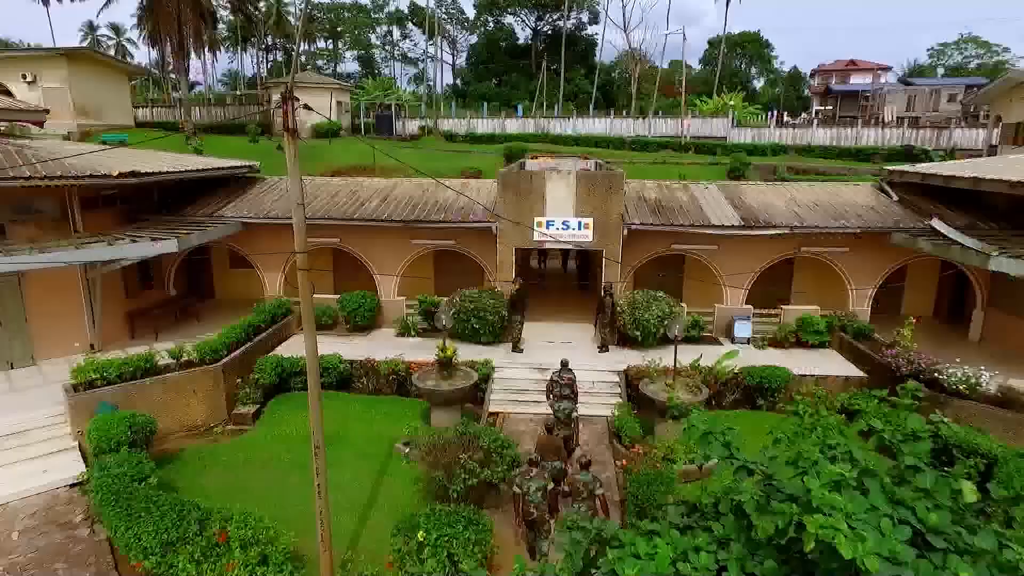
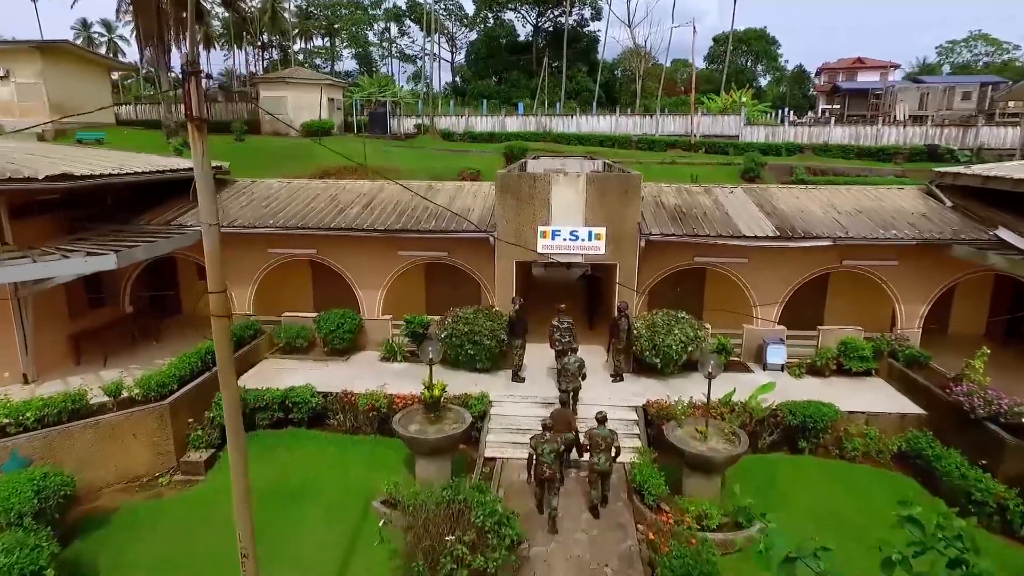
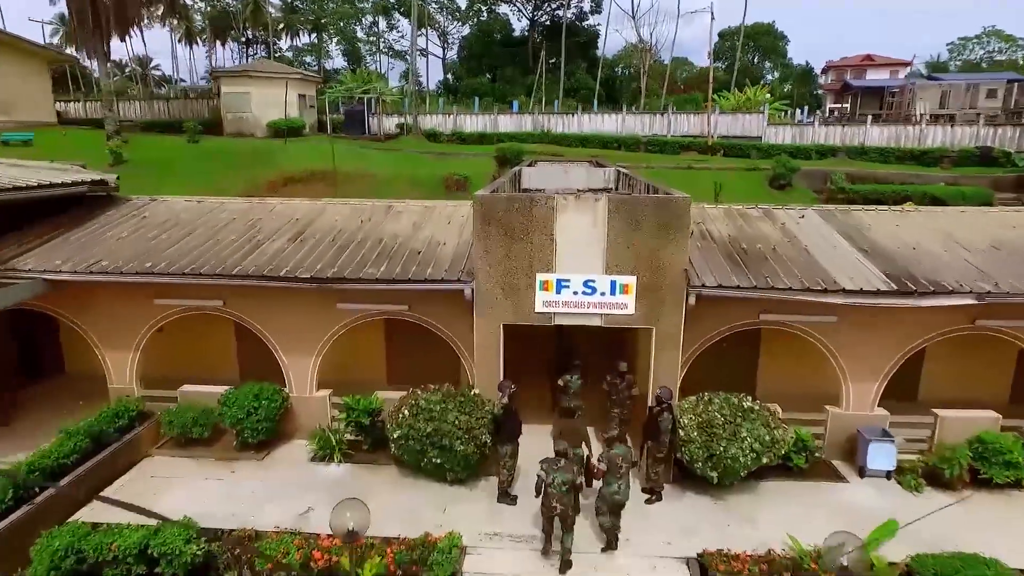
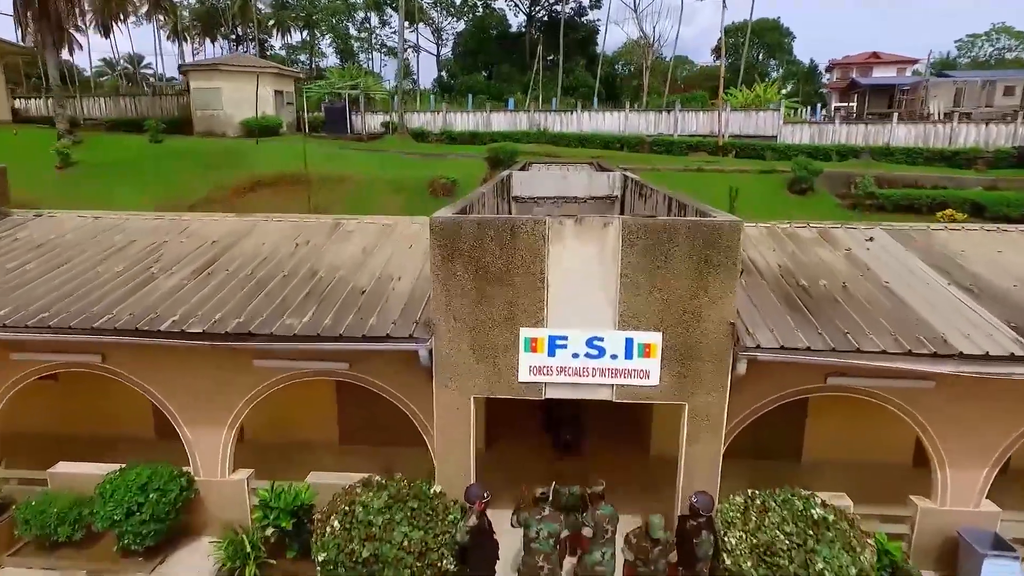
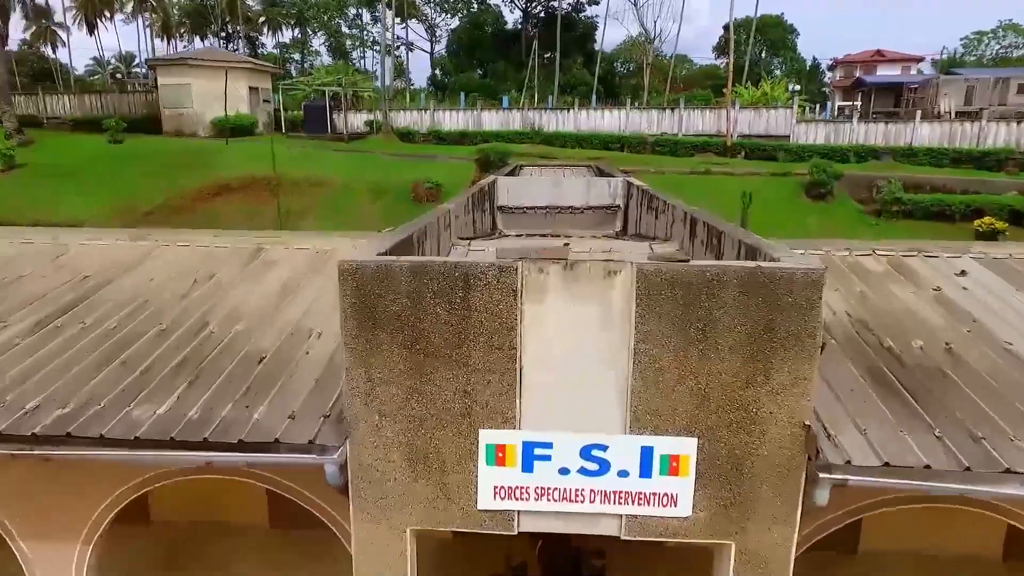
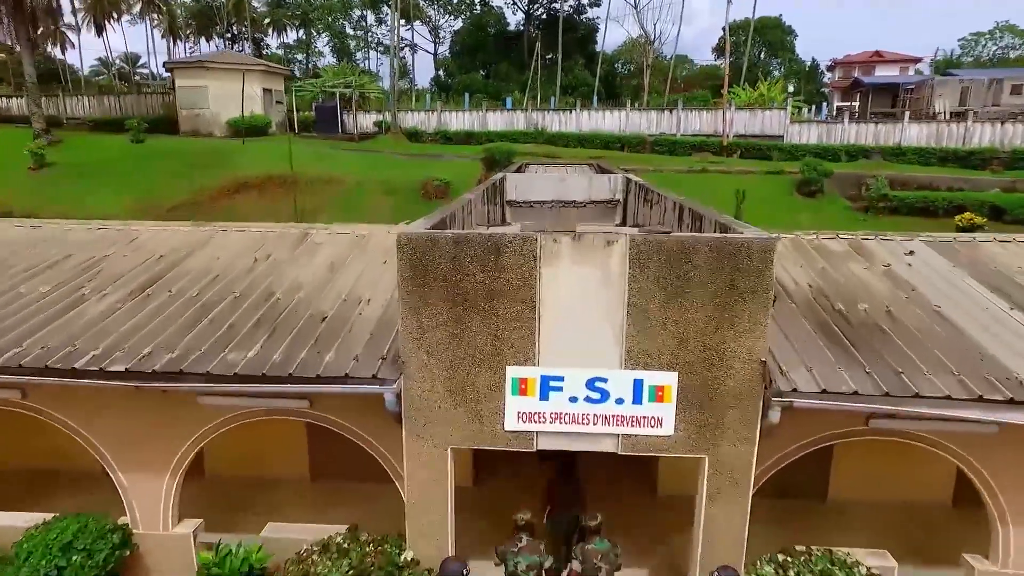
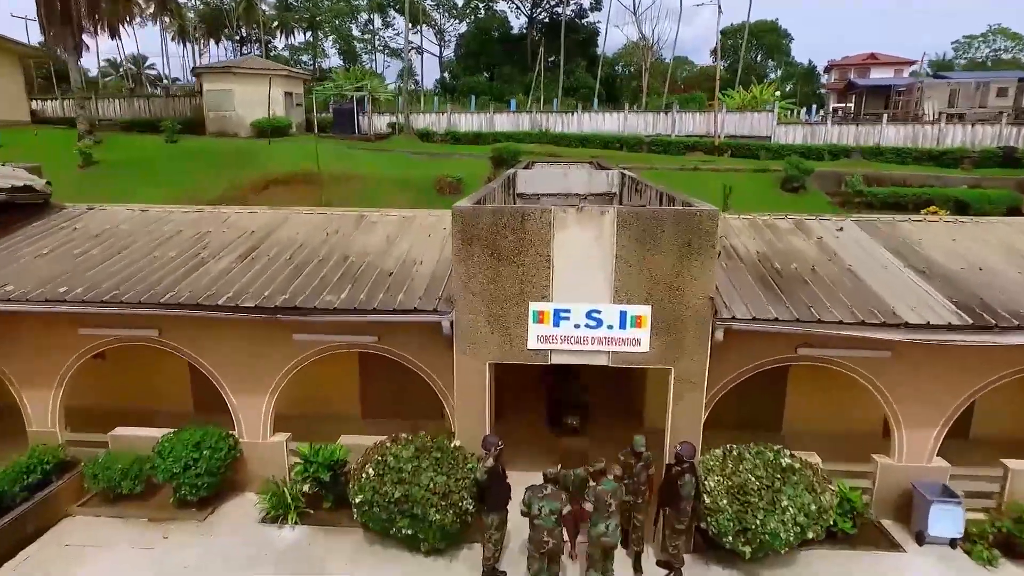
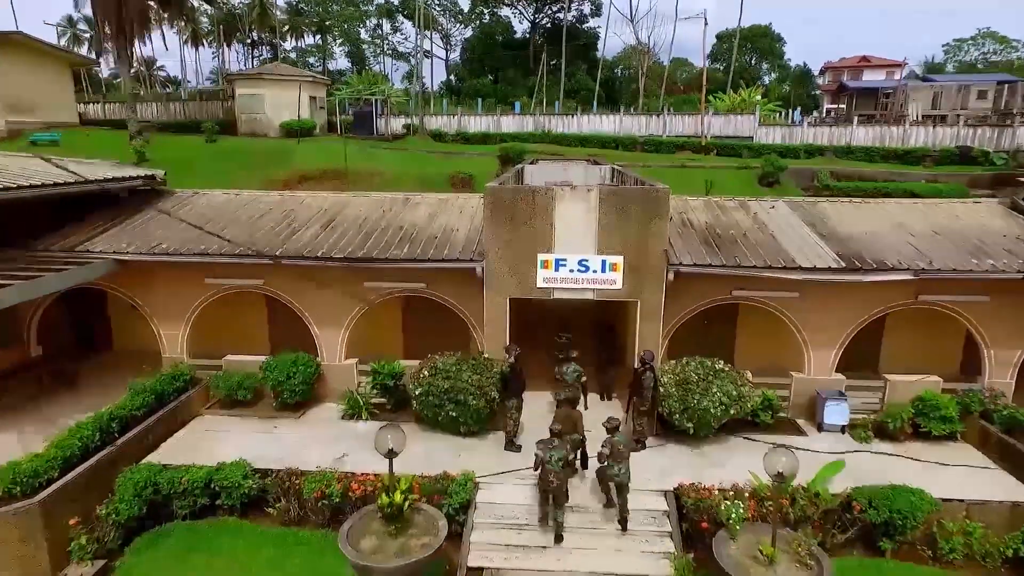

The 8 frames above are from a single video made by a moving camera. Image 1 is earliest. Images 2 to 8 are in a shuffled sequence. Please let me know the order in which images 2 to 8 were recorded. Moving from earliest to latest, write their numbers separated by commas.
2, 8, 3, 7, 4, 6, 5
